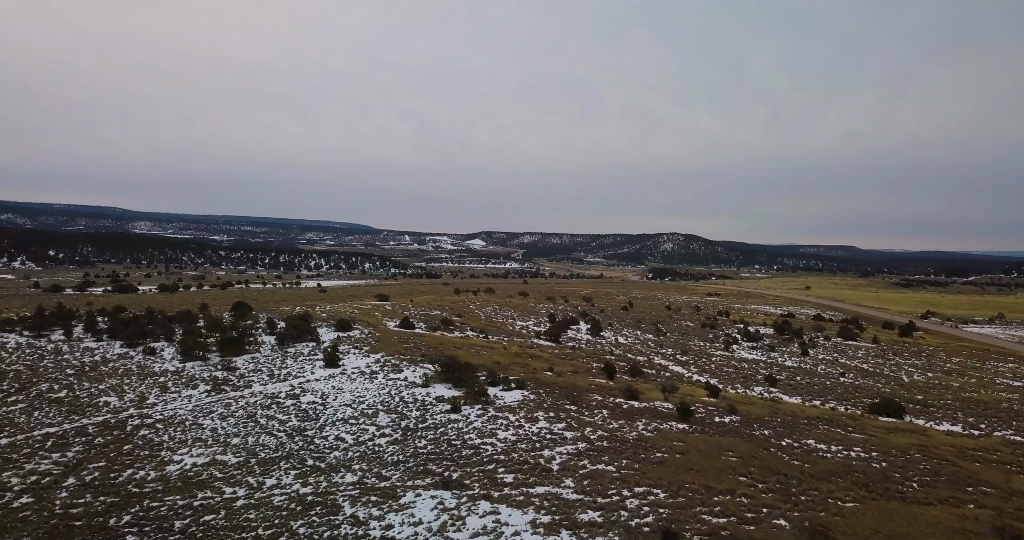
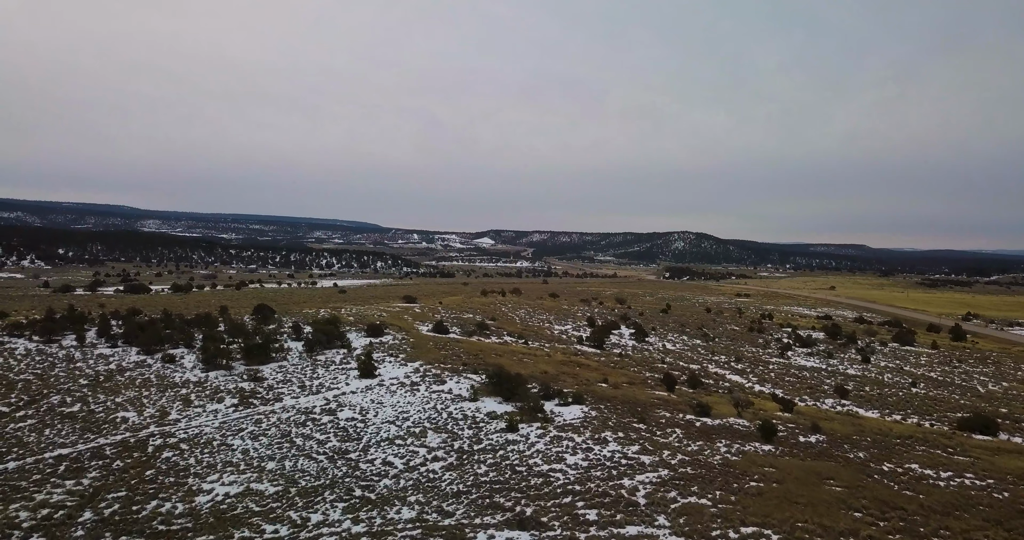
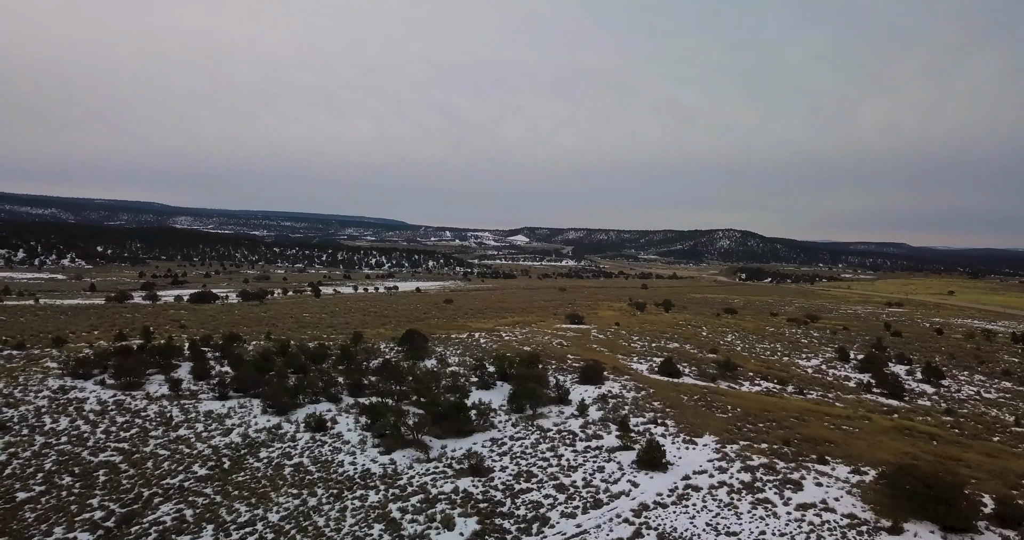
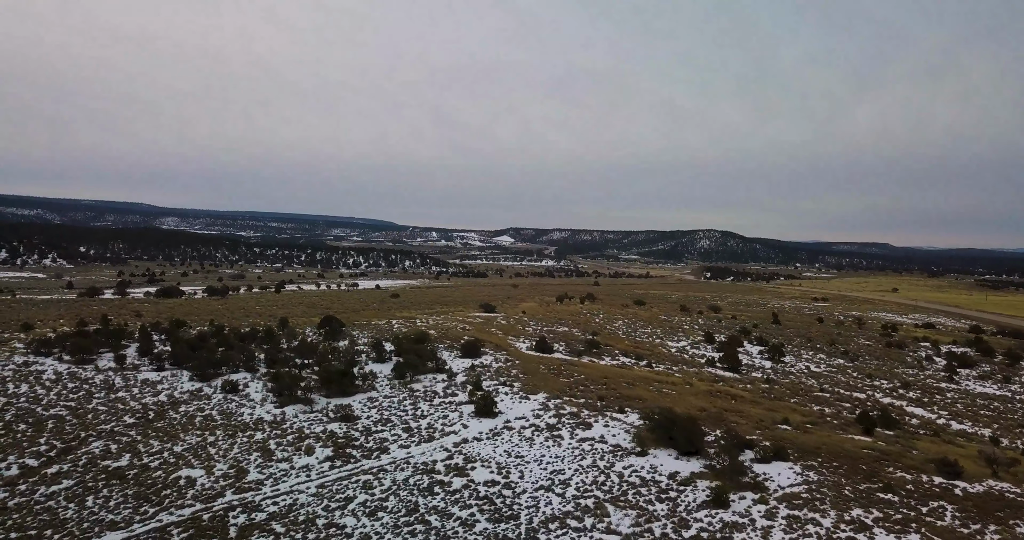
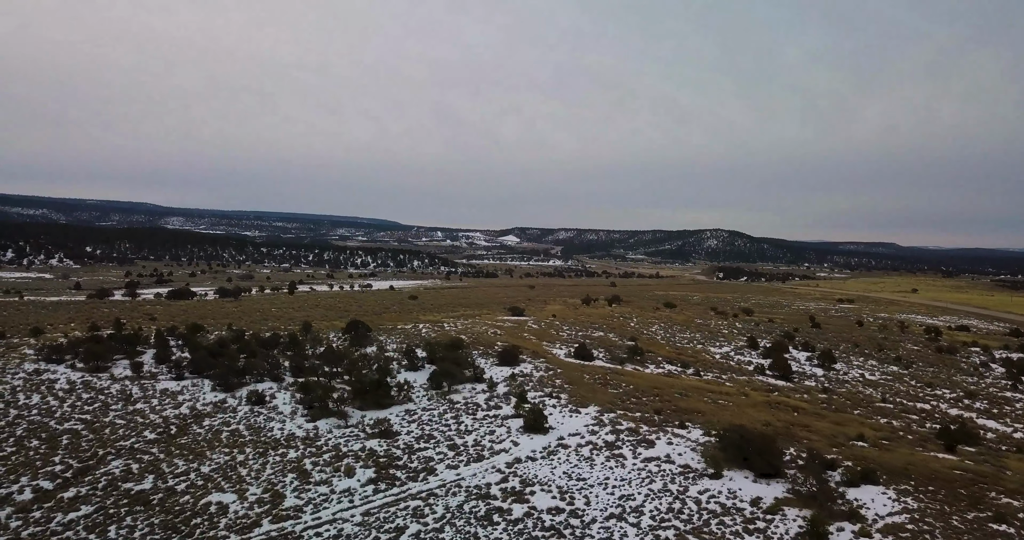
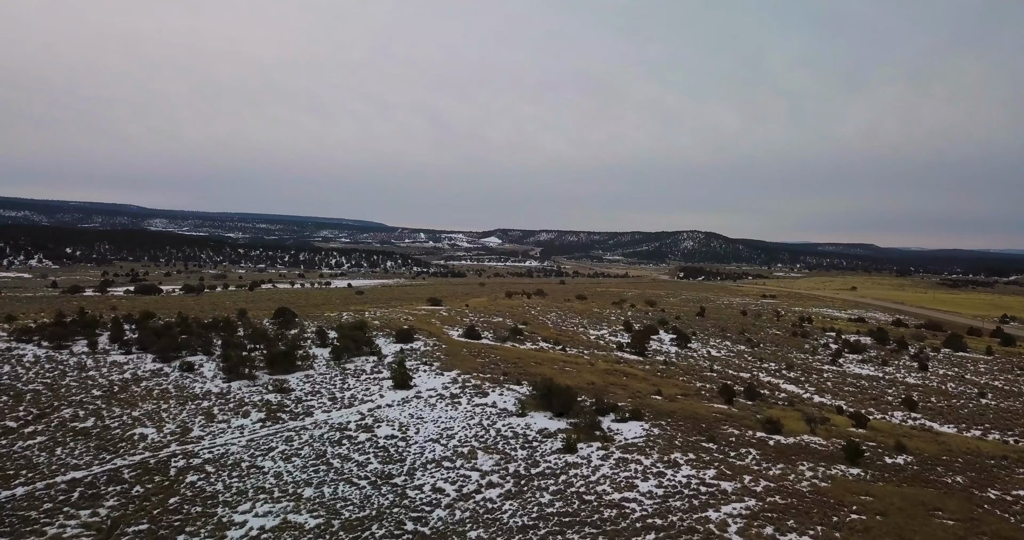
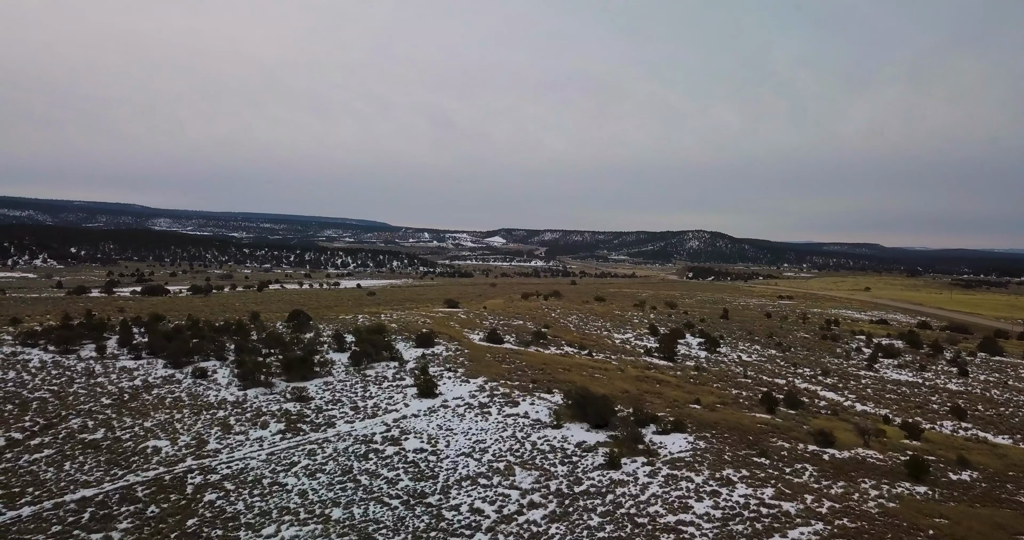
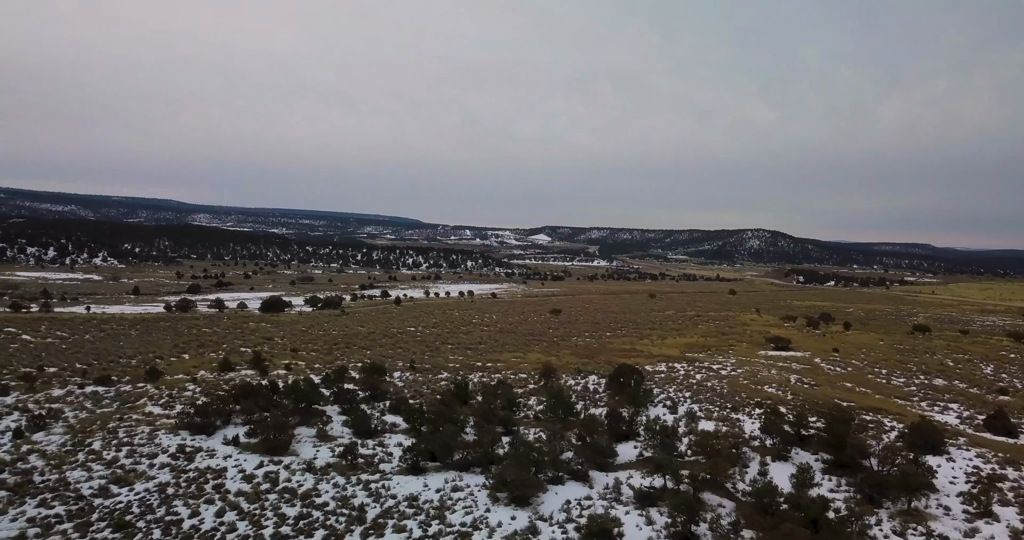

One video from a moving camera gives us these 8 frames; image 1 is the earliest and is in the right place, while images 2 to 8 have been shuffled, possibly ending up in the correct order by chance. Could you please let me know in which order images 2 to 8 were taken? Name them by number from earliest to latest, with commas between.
2, 6, 7, 4, 5, 3, 8
